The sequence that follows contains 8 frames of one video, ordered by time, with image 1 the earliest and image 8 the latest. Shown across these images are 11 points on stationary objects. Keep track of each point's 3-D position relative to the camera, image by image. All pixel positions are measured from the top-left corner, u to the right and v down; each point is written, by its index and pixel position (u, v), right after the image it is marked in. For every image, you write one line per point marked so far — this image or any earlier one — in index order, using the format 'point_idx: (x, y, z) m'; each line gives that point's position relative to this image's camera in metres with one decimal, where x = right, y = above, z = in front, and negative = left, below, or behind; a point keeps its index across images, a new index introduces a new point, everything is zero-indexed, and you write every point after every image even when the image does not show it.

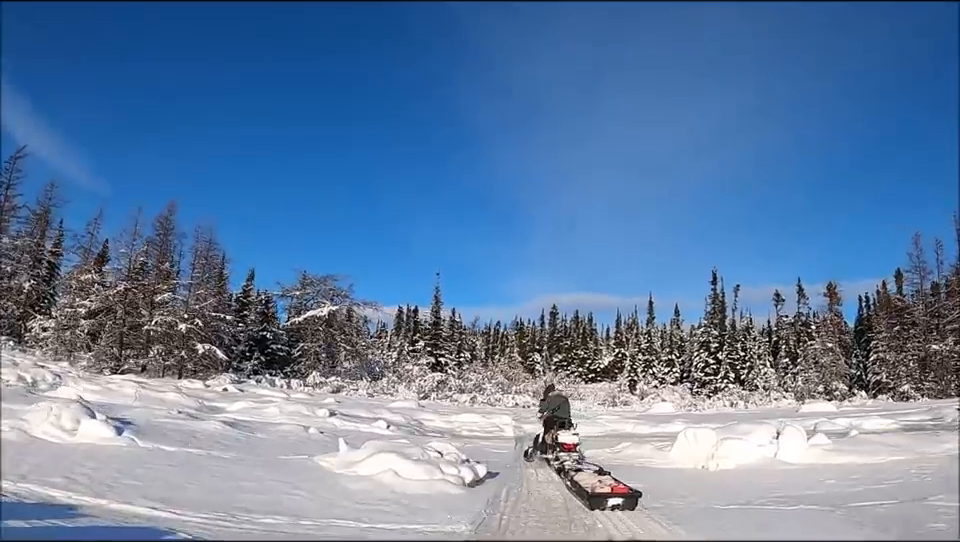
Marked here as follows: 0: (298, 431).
0: (-4.2, -3.6, +14.9) m
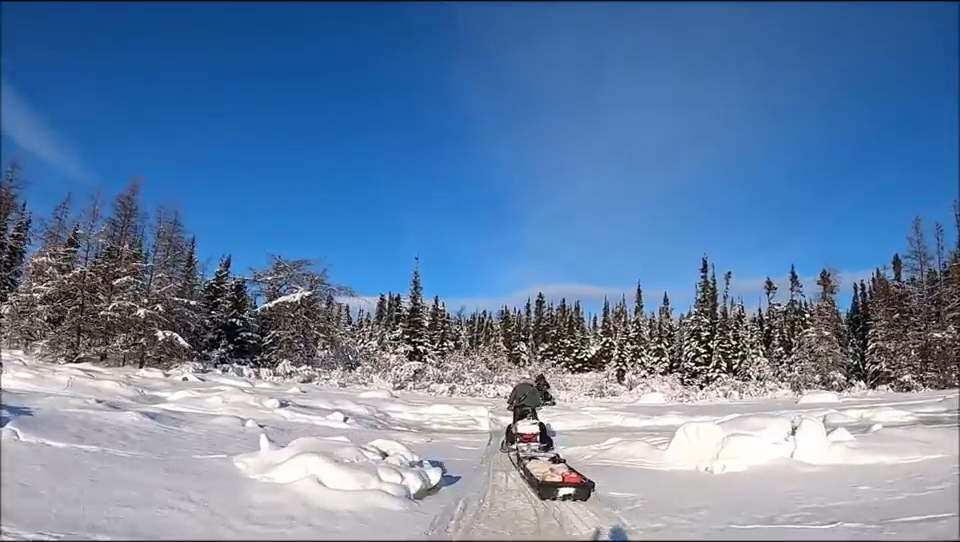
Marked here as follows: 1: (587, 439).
0: (-4.9, -3.0, +12.7) m
1: (+2.6, -4.2, +16.2) m
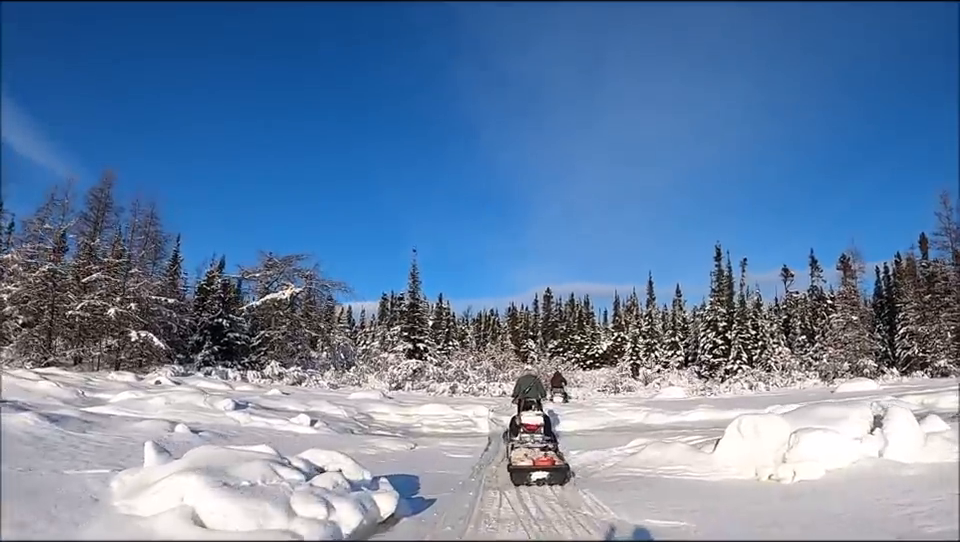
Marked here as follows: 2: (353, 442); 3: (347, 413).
0: (-5.0, -2.5, +10.1) m
1: (+2.6, -3.5, +13.5) m
2: (-2.4, -3.3, +12.4) m
3: (-3.2, -3.5, +15.8) m
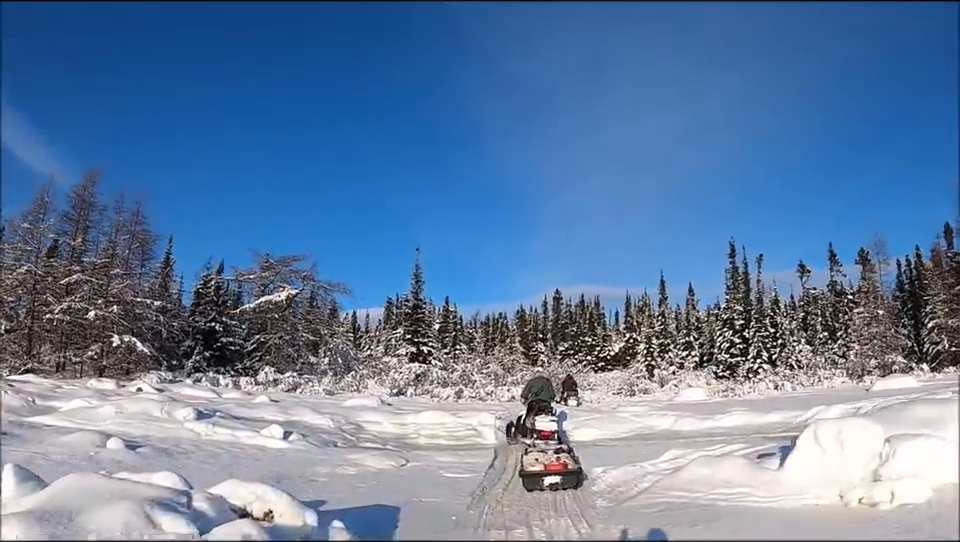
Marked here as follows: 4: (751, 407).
0: (-5.0, -2.3, +8.2) m
1: (+2.7, -3.2, +11.5) m
2: (-2.4, -3.0, +10.4) m
3: (-3.1, -3.3, +13.9) m
4: (+7.8, -3.9, +18.7) m
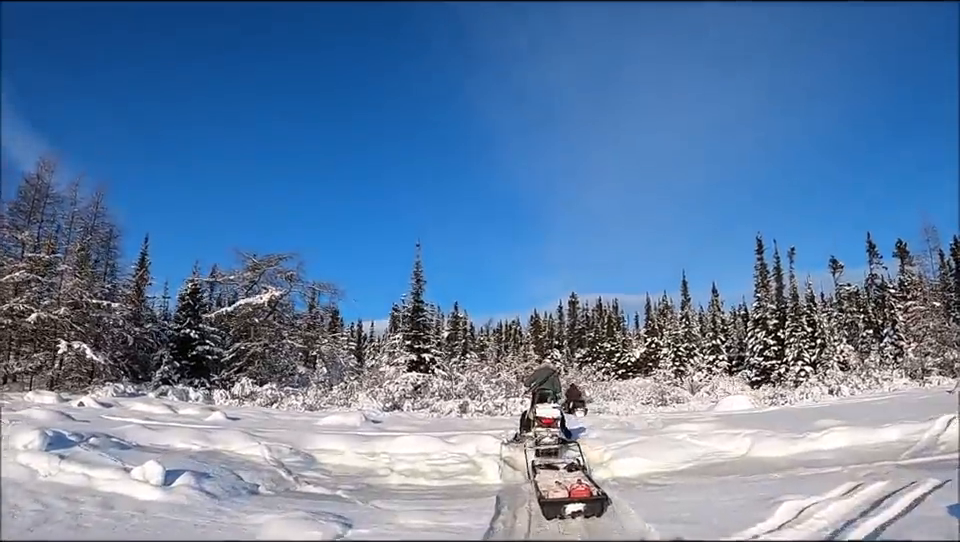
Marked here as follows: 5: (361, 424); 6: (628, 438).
0: (-5.2, -1.7, +4.2) m
1: (+2.6, -2.6, +7.3) m
2: (-2.5, -2.5, +6.3) m
3: (-3.2, -2.8, +9.8) m
4: (+7.9, -3.3, +14.4) m
5: (-3.1, -4.0, +17.0) m
6: (+2.8, -3.0, +11.4) m
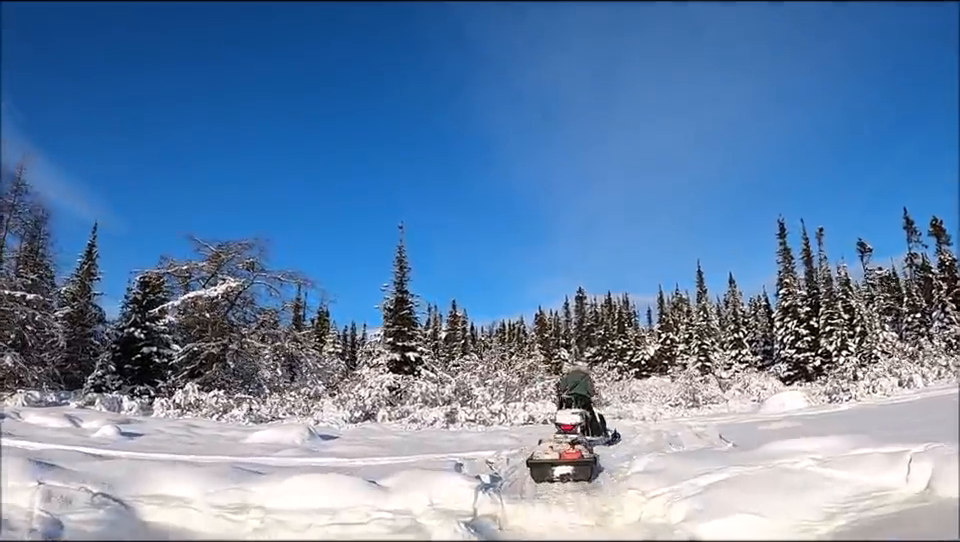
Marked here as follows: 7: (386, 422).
0: (-5.6, -0.9, -0.6) m
1: (+2.2, -1.6, +2.5) m
2: (-2.9, -1.6, +1.6) m
3: (-3.5, -2.0, +5.1) m
4: (+7.5, -2.3, +9.5) m
5: (-3.4, -3.2, +12.3) m
6: (+2.4, -2.0, +6.6) m
7: (-2.6, -4.1, +17.9) m
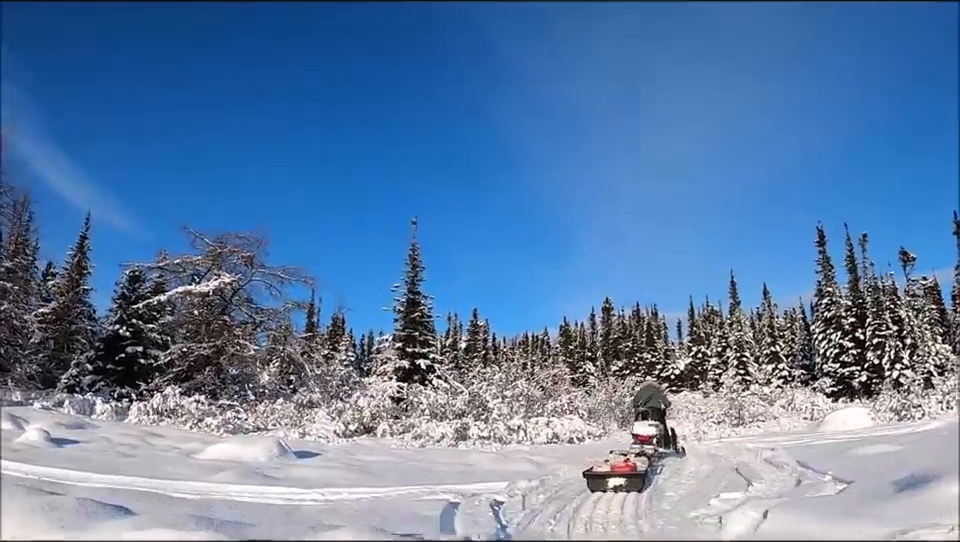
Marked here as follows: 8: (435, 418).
0: (-5.9, -0.3, -3.0) m
1: (+2.0, -1.1, -0.2) m
2: (-3.1, -1.0, -0.9) m
3: (-3.6, -1.5, +2.6) m
4: (+7.6, -1.9, +6.7) m
5: (-3.2, -2.9, +9.8) m
6: (+2.4, -1.6, +3.9) m
7: (-2.3, -3.9, +15.4) m
8: (-1.2, -4.1, +18.4) m
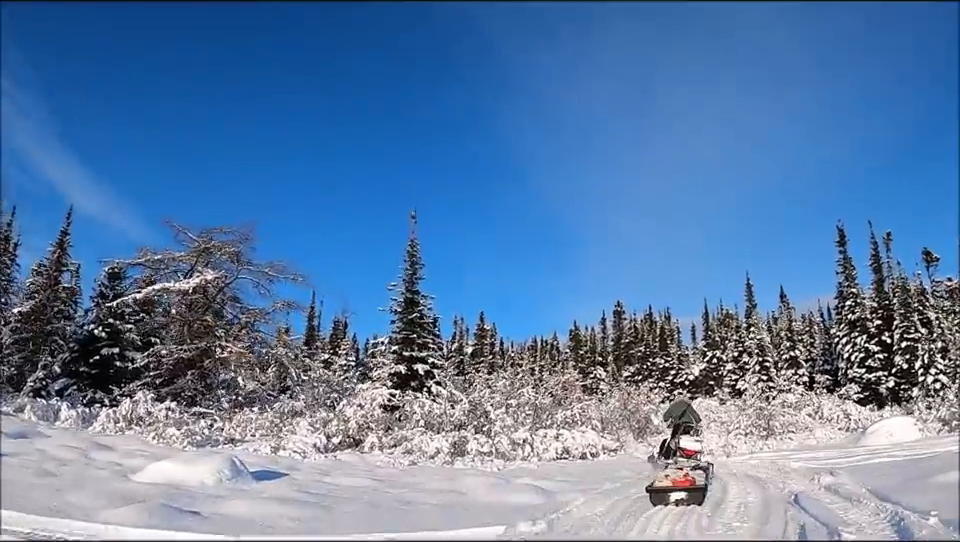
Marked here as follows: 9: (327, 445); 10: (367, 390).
0: (-6.2, 0.0, -4.8) m
1: (+1.8, -0.8, -2.1) m
2: (-3.3, -0.7, -2.8) m
3: (-3.8, -1.2, +0.7) m
4: (+7.5, -1.7, +4.6) m
5: (-3.3, -2.7, +7.9) m
6: (+2.2, -1.3, +2.0) m
7: (-2.3, -3.7, +13.5) m
8: (-1.2, -3.9, +16.5) m
9: (-3.4, -3.9, +14.6) m
10: (-3.5, -3.8, +19.7) m
